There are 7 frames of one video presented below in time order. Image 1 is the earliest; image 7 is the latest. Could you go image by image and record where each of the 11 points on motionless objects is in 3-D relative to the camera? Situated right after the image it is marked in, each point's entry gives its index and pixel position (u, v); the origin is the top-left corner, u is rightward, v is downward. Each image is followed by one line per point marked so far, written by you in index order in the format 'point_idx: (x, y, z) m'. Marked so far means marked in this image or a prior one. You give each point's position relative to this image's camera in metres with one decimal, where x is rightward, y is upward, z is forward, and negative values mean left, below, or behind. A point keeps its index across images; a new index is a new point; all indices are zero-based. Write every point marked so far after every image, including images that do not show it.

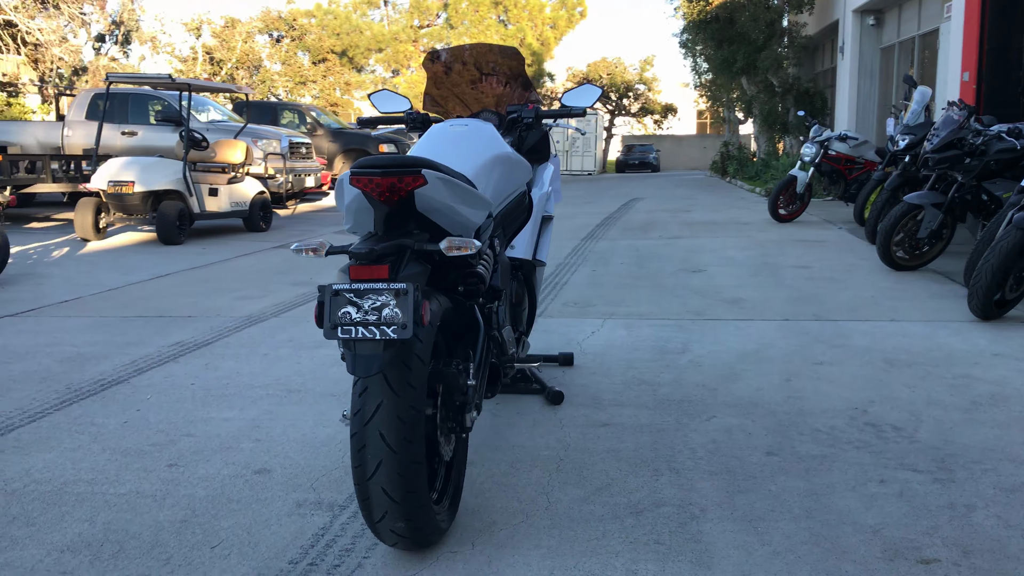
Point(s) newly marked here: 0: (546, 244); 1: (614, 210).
0: (+0.1, +0.2, +4.0) m
1: (+2.0, +1.5, +17.6) m
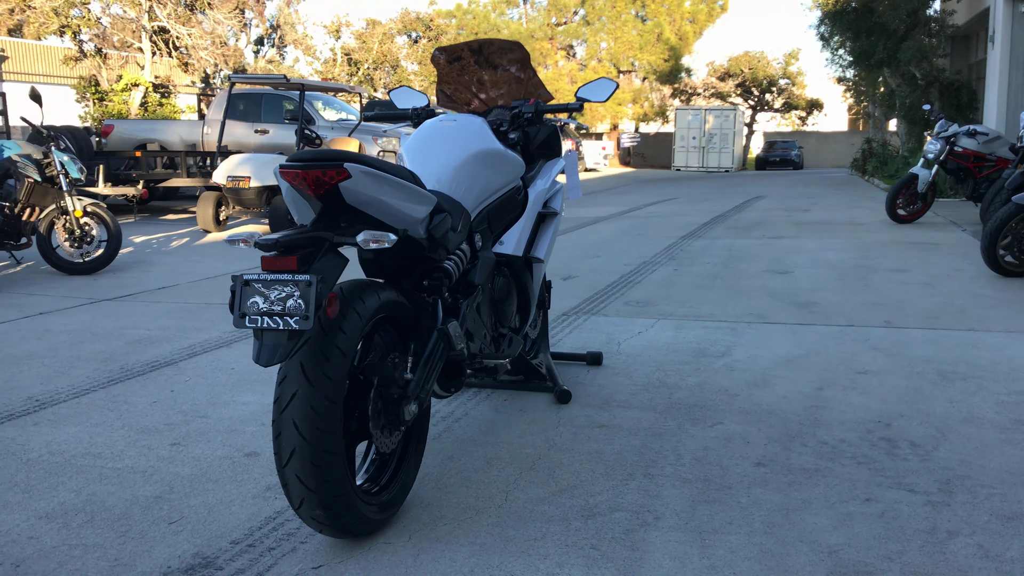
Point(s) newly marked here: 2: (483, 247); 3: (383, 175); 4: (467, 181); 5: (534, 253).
0: (+0.1, +0.2, +4.0) m
1: (+4.1, +1.5, +17.1) m
2: (-0.1, +0.2, +3.6) m
3: (-0.4, +0.3, +2.7) m
4: (-0.2, +0.4, +3.5) m
5: (+0.1, +0.1, +3.9) m
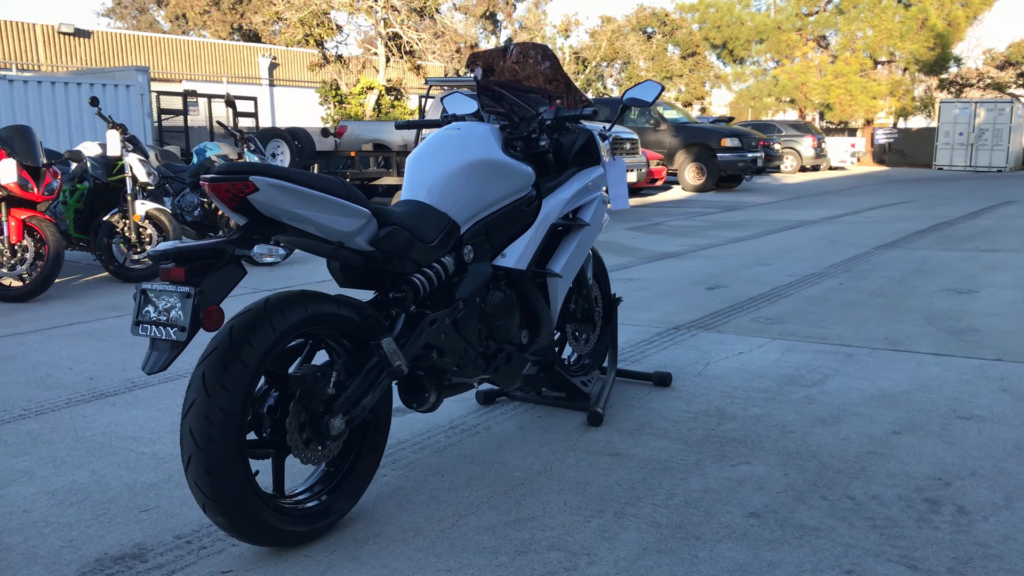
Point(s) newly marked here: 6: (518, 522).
0: (+0.2, +0.1, +3.8) m
1: (+7.7, +1.2, +15.4) m
2: (-0.1, +0.1, +3.5) m
3: (-0.6, +0.3, +2.7) m
4: (-0.2, +0.4, +3.5) m
5: (+0.1, +0.1, +3.8) m
6: (0.0, -0.8, +3.1) m
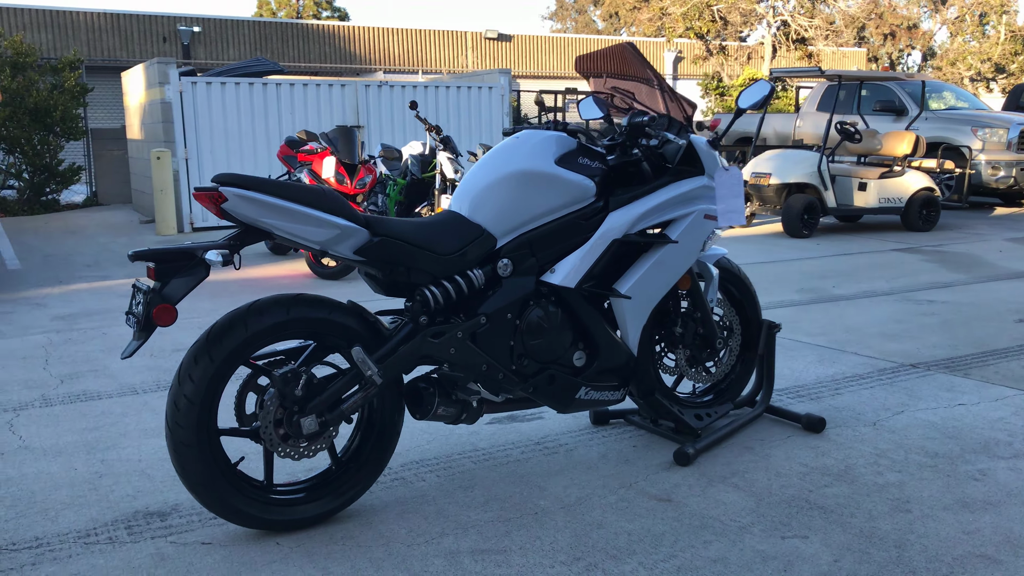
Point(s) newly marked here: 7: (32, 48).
0: (+0.5, +0.1, +3.5) m
1: (+12.3, +0.5, +10.5) m
2: (0.0, +0.1, +3.4) m
3: (-0.8, +0.3, +2.9) m
4: (0.0, +0.3, +3.3) m
5: (+0.4, 0.0, +3.5) m
6: (-0.1, -0.9, +3.0) m
7: (-8.0, +4.0, +15.1) m
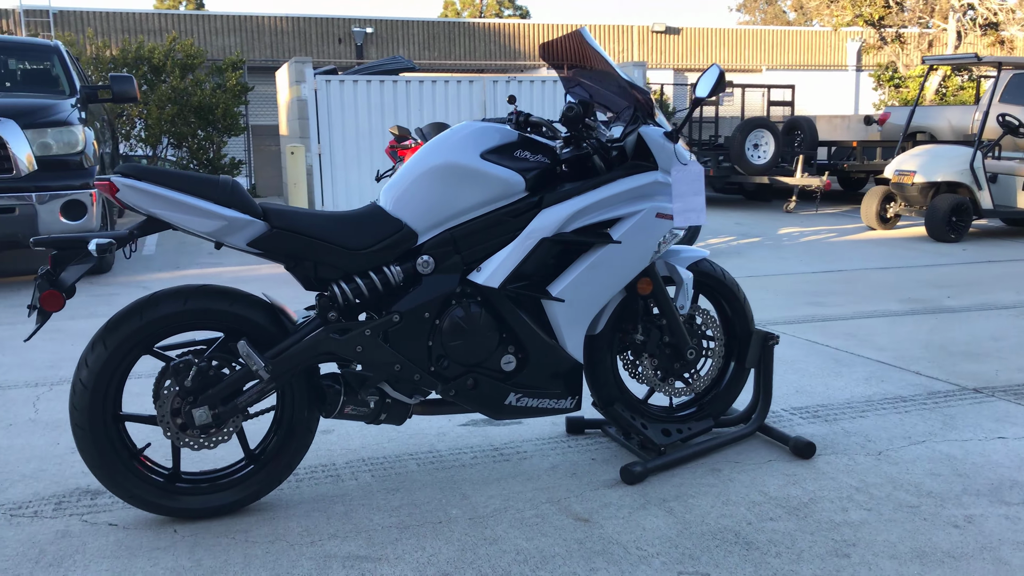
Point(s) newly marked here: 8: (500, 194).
0: (+0.2, 0.0, +3.3) m
1: (+13.3, +0.1, +7.7) m
2: (-0.3, +0.1, +3.2) m
3: (-1.1, +0.3, +2.9) m
4: (-0.3, +0.3, +3.2) m
5: (+0.1, 0.0, +3.3) m
6: (-0.5, -0.9, +2.9) m
7: (-5.7, +4.3, +16.3) m
8: (0.0, +0.3, +3.2) m
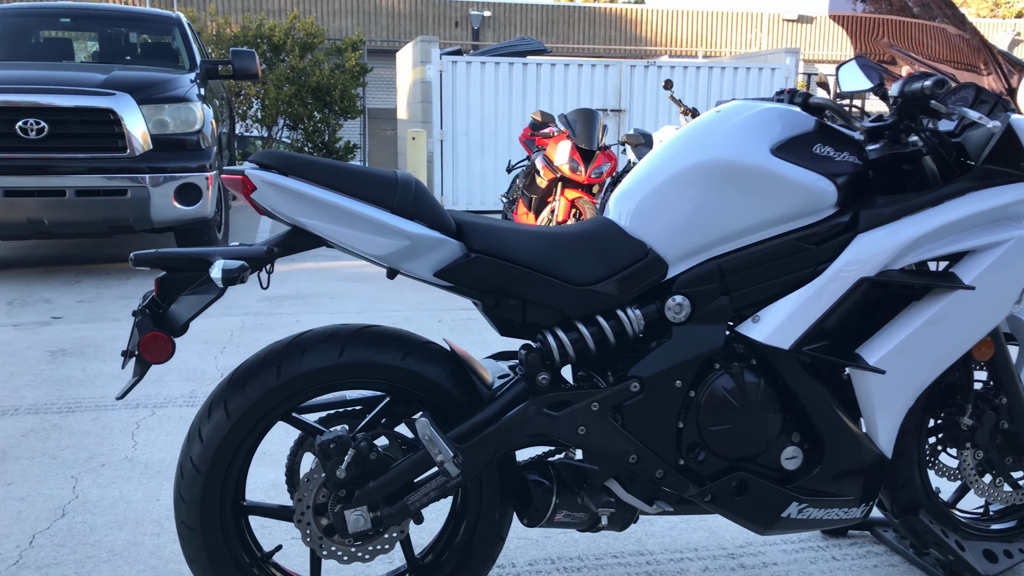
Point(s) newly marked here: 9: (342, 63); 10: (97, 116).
0: (+0.9, -0.1, +2.2) m
1: (+14.4, -0.6, +5.3) m
2: (+0.4, -0.1, +2.2) m
3: (-0.4, +0.2, +2.0) m
4: (+0.4, +0.2, +2.2) m
5: (+0.8, -0.2, +2.2) m
6: (+0.2, -1.0, +1.9) m
7: (-3.4, +4.5, +15.7) m
8: (+0.7, +0.2, +2.2) m
9: (-2.9, +3.9, +15.7) m
10: (-3.1, +1.3, +6.8) m
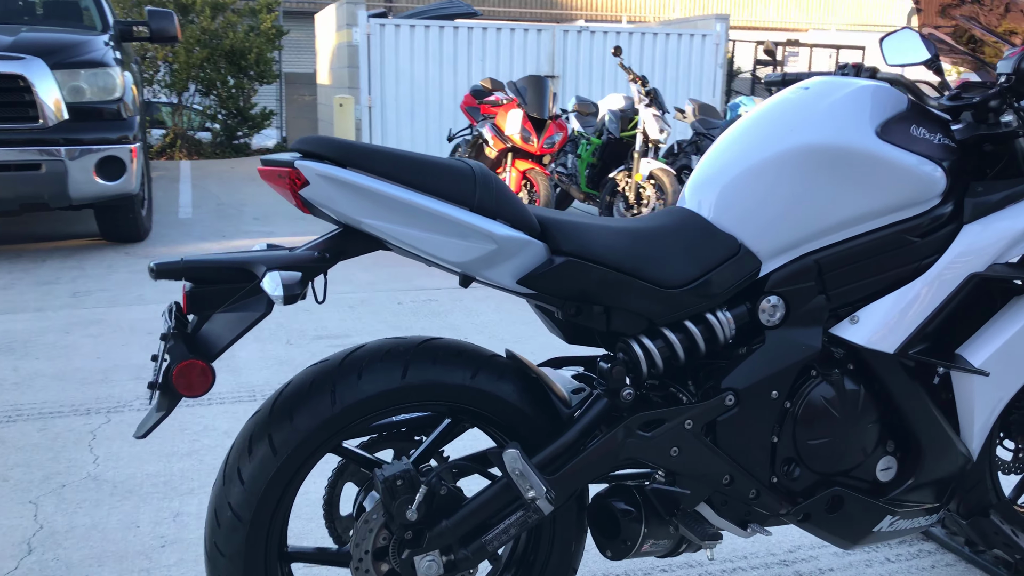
0: (+1.1, -0.1, +2.0) m
1: (+14.1, -0.2, +6.5) m
2: (+0.6, -0.1, +2.0) m
3: (-0.2, +0.2, +1.6) m
4: (+0.6, +0.2, +2.0) m
5: (+1.0, -0.1, +2.0) m
6: (+0.4, -1.0, +1.7) m
7: (-4.6, +4.9, +14.8) m
8: (+0.8, +0.2, +2.0) m
9: (-4.2, +4.4, +14.9) m
10: (-3.4, +1.4, +6.1) m
